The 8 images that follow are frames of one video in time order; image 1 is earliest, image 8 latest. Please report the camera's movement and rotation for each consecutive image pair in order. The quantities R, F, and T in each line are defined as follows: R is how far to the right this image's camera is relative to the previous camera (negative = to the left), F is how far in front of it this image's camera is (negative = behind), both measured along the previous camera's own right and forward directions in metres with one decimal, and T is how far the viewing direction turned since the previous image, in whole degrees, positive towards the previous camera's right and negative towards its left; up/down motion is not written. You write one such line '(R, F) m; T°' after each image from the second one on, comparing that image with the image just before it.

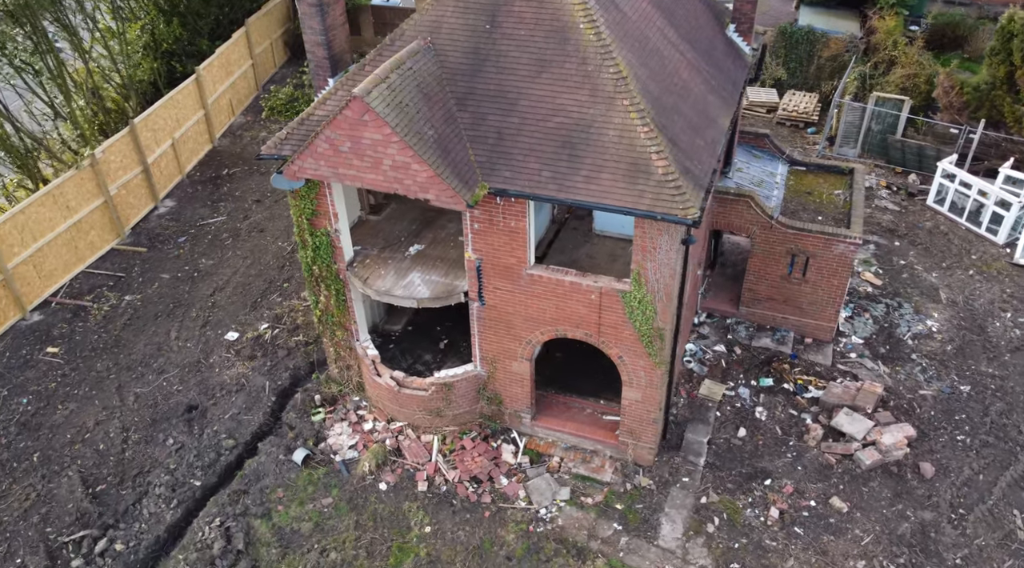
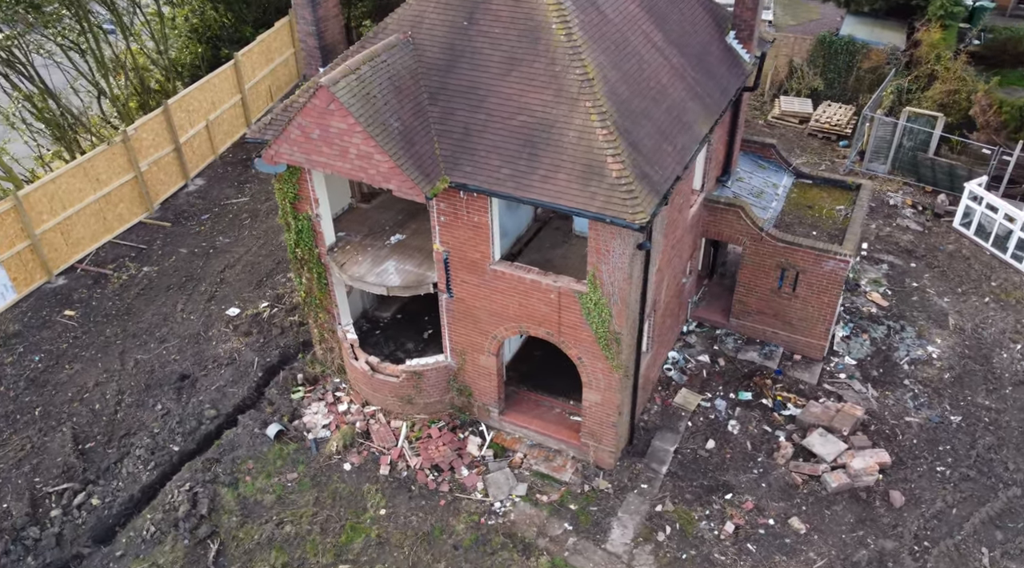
(+1.9, -0.1) m; -5°
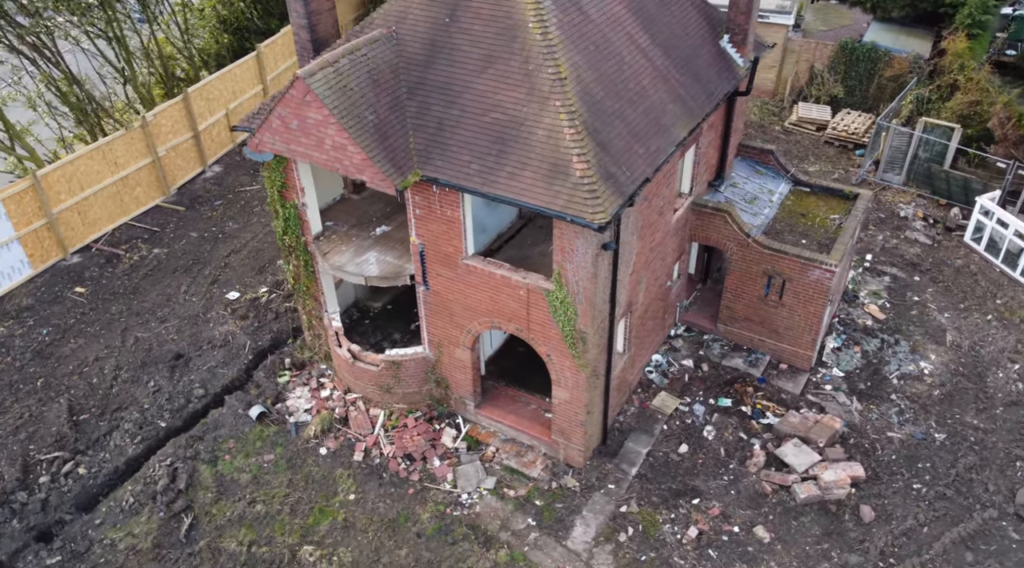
(+1.3, -0.1) m; -3°
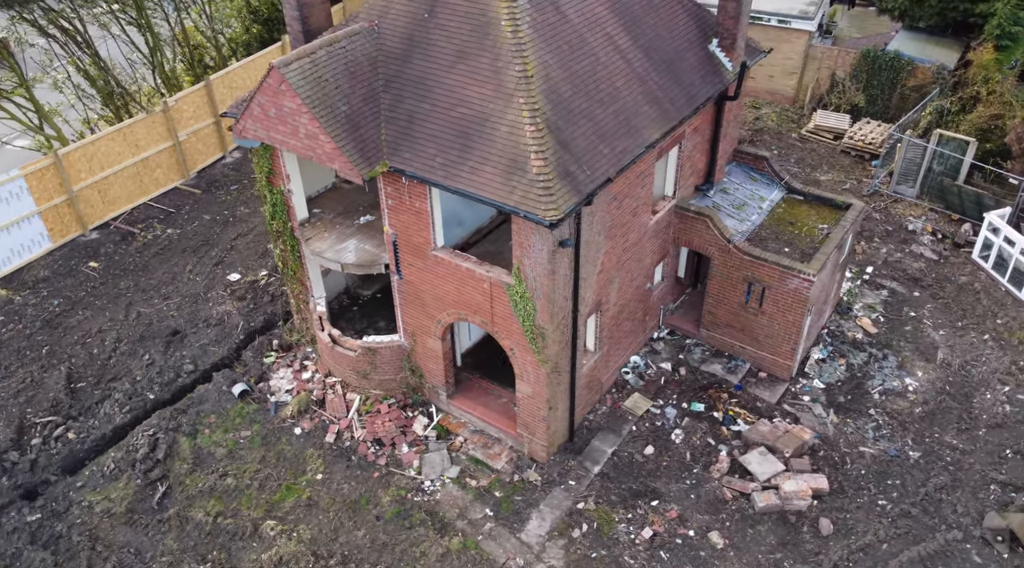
(+1.5, -0.2) m; -4°
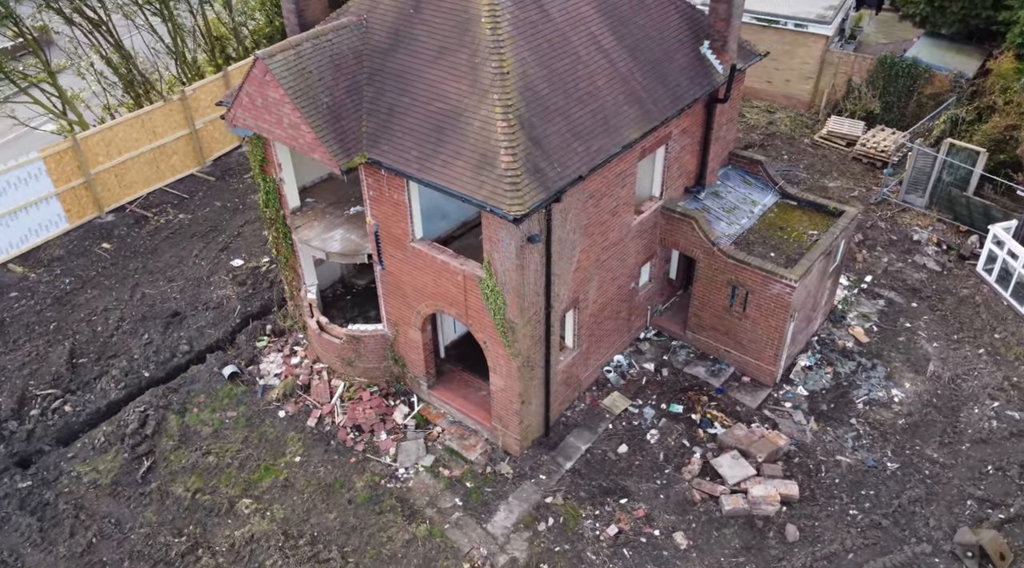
(+1.2, -0.2) m; -3°
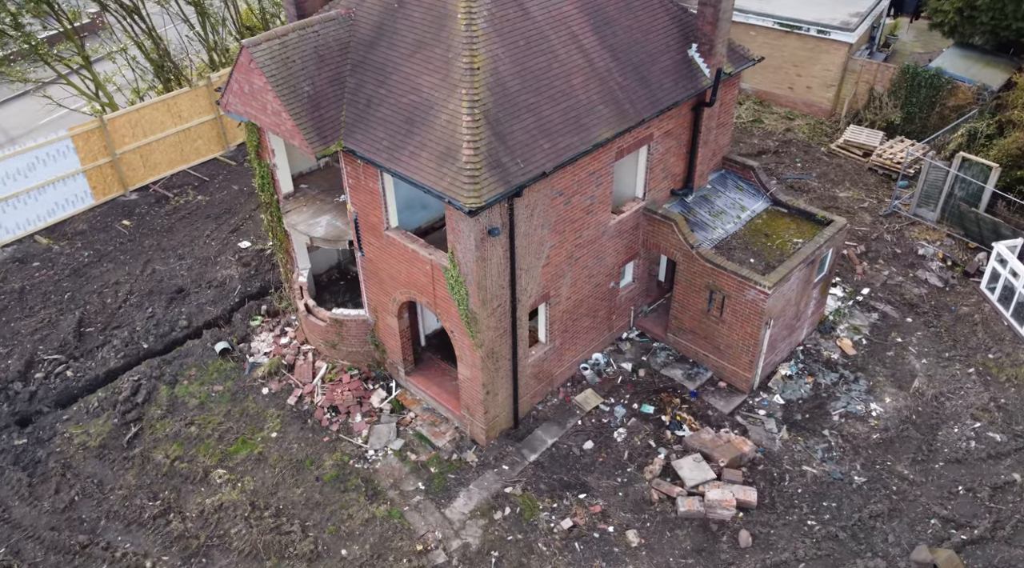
(+1.6, -0.2) m; -4°
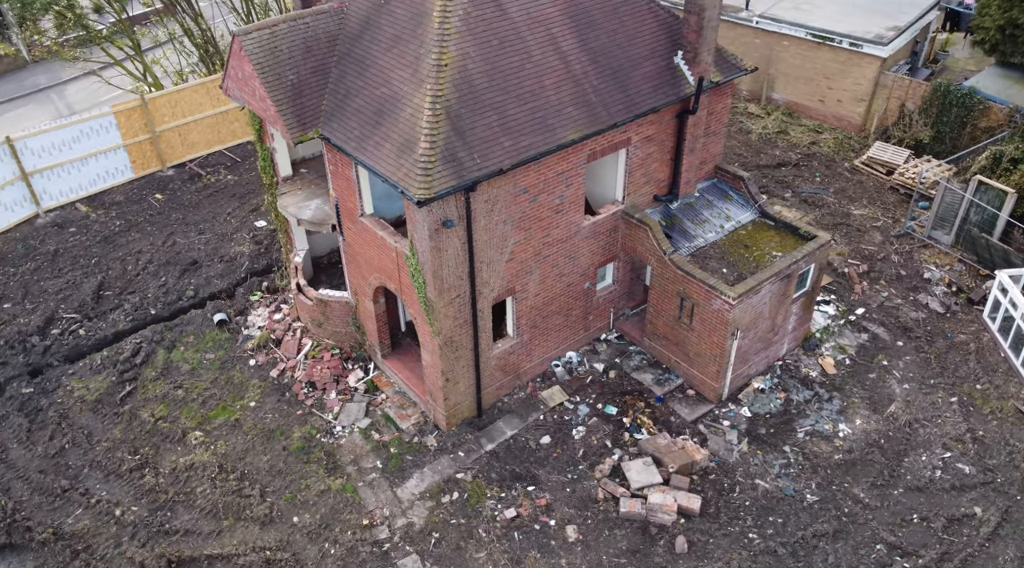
(+2.1, -0.3) m; -5°
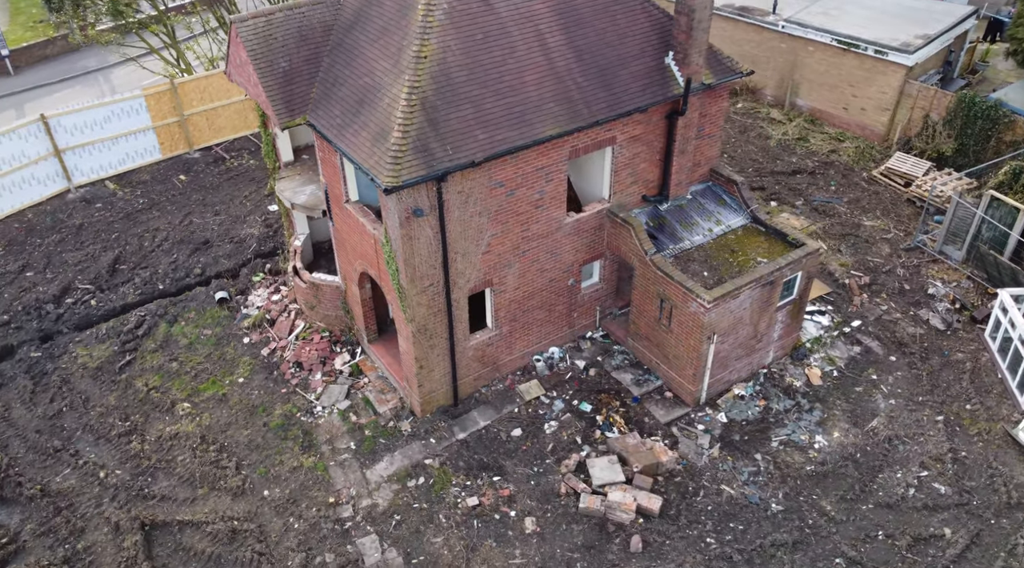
(+1.6, -0.1) m; -4°
